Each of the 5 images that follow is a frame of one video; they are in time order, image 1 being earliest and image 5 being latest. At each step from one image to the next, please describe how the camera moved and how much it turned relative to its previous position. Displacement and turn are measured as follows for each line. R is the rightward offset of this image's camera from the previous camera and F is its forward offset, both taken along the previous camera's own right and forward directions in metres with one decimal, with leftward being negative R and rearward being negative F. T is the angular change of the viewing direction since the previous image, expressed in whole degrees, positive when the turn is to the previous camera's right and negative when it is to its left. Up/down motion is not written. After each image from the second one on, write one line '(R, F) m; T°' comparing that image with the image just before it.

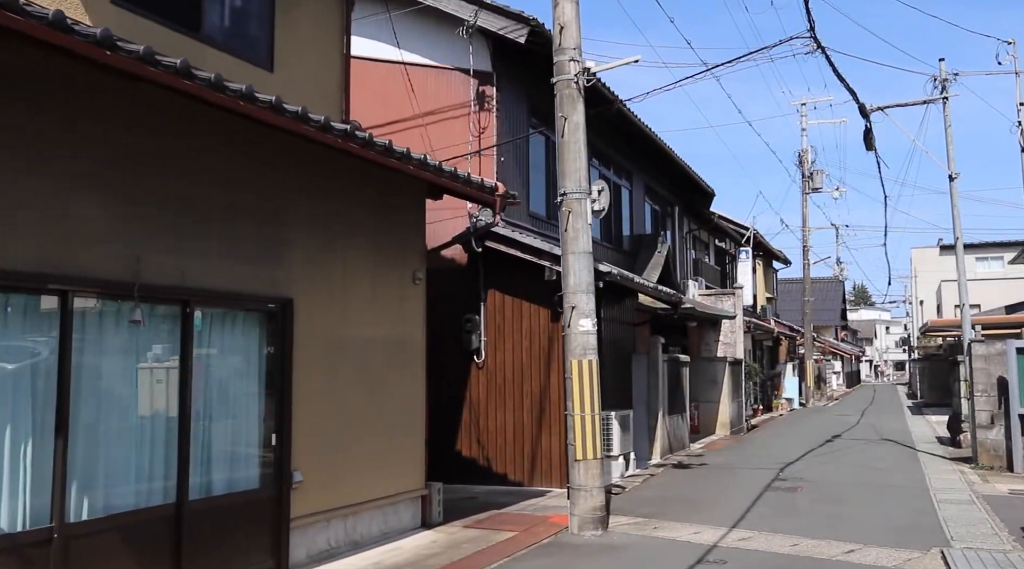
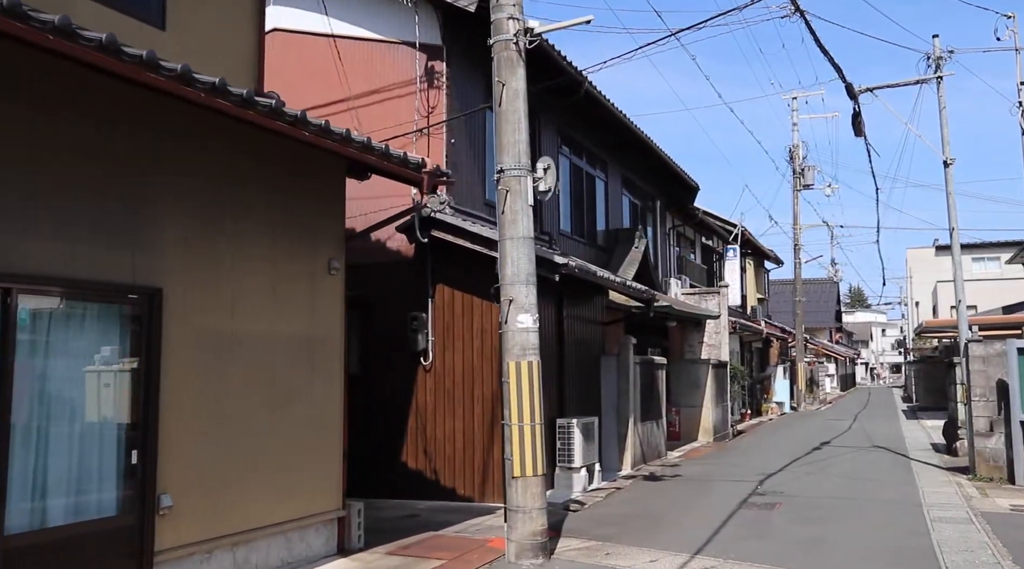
(+0.6, +1.3) m; 0°
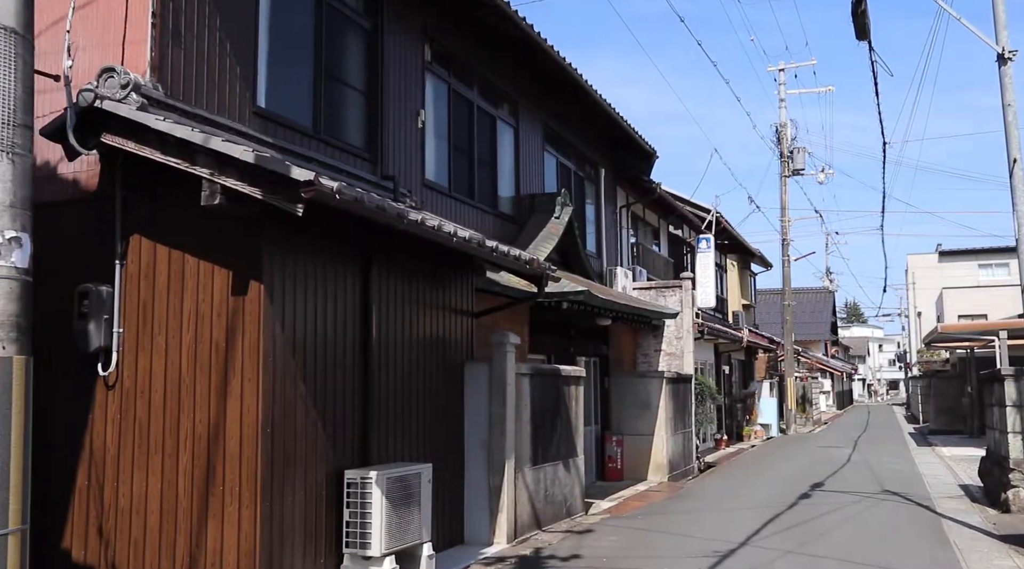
(+1.9, +5.3) m; 0°
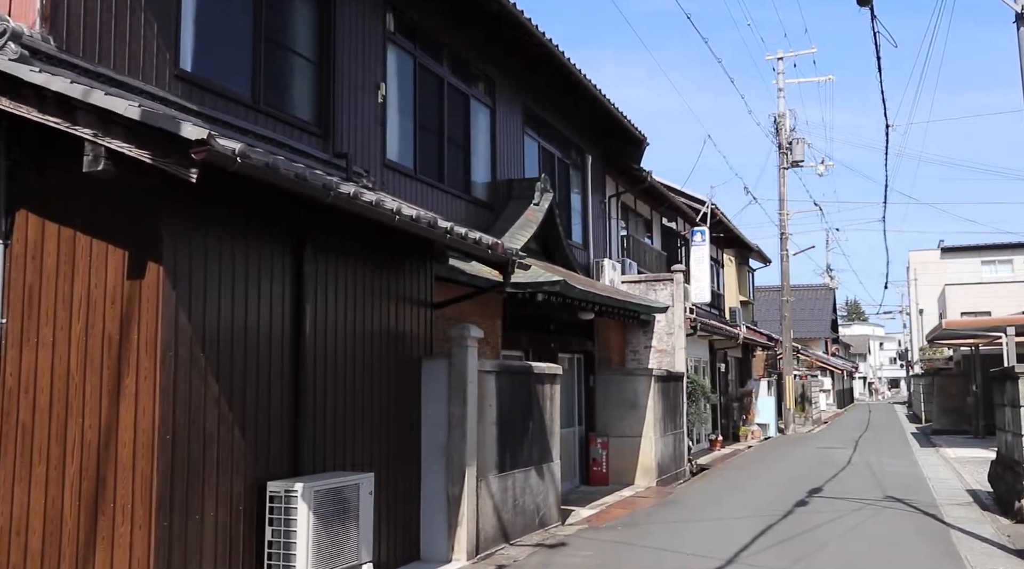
(+0.4, +1.0) m; 0°
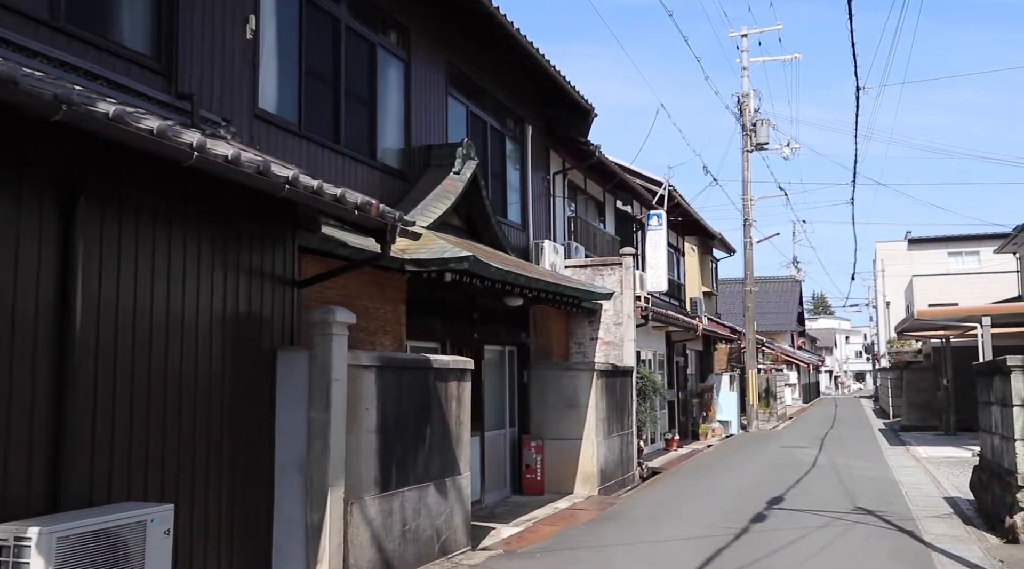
(+0.7, +1.8) m; +2°
